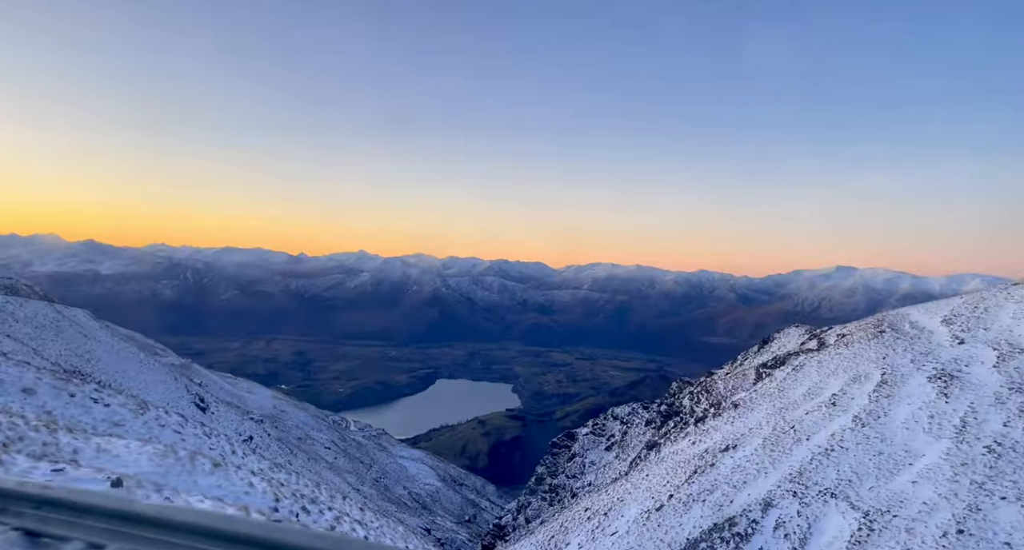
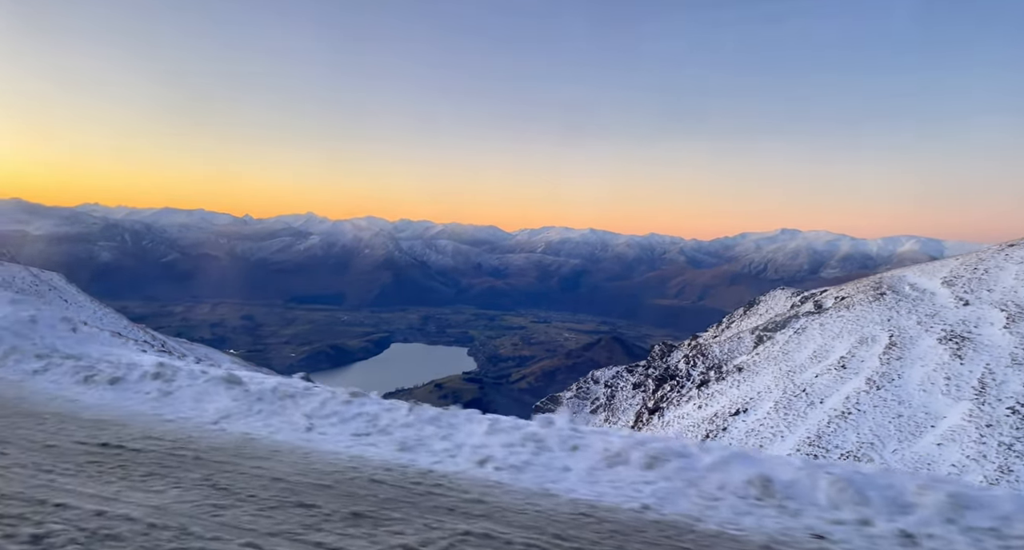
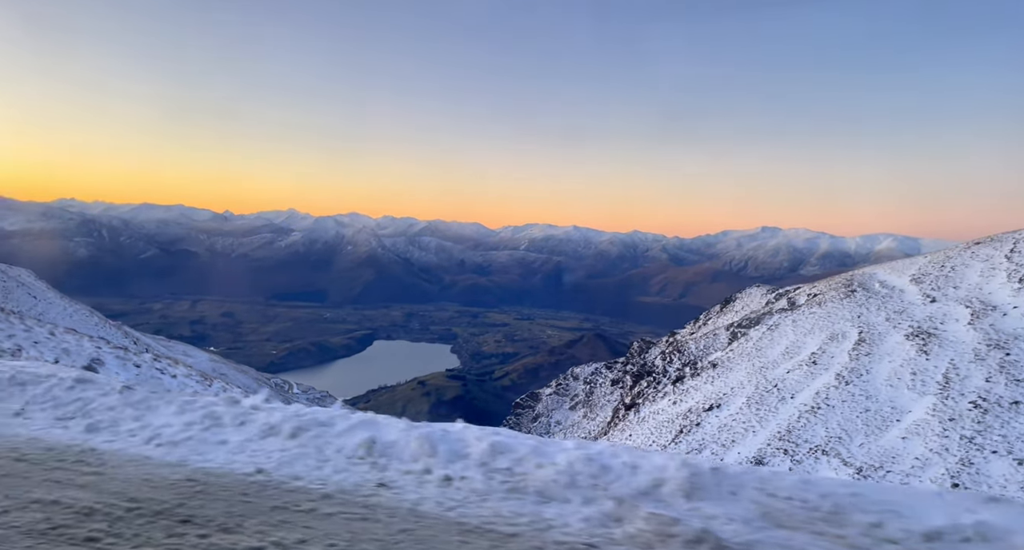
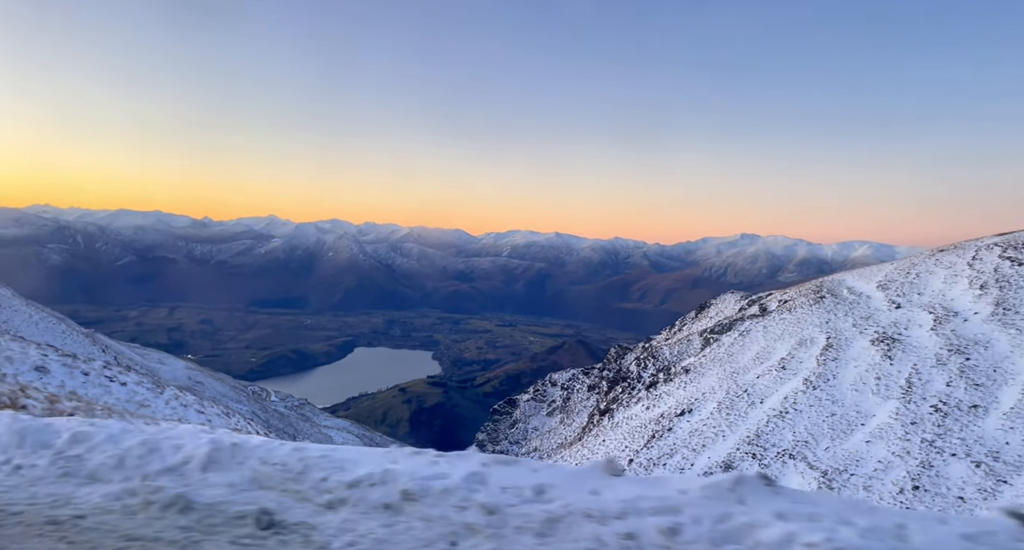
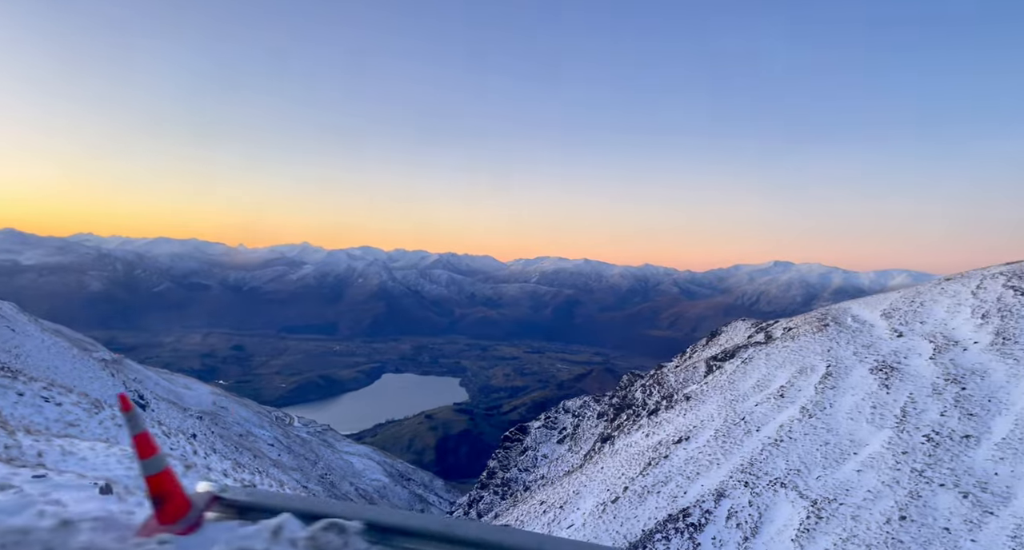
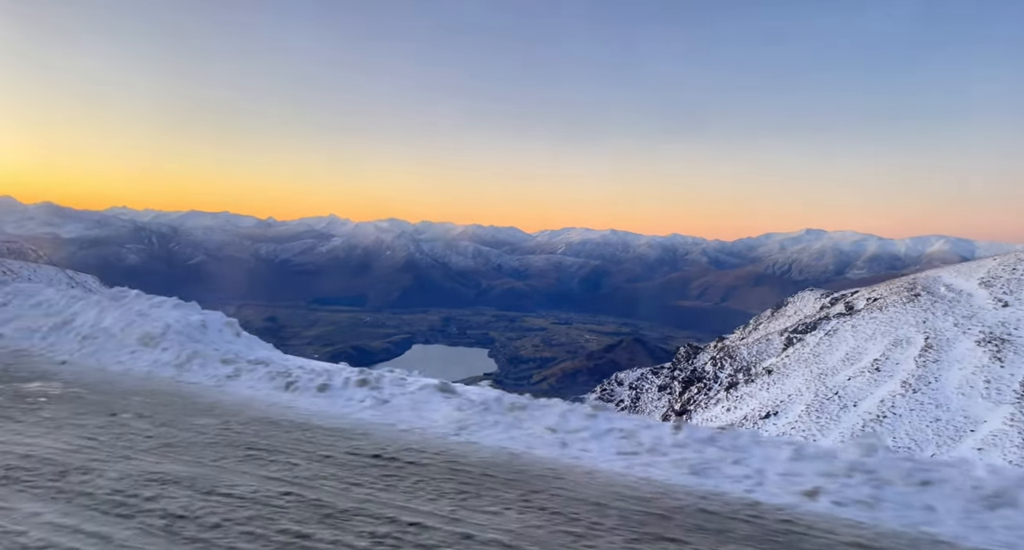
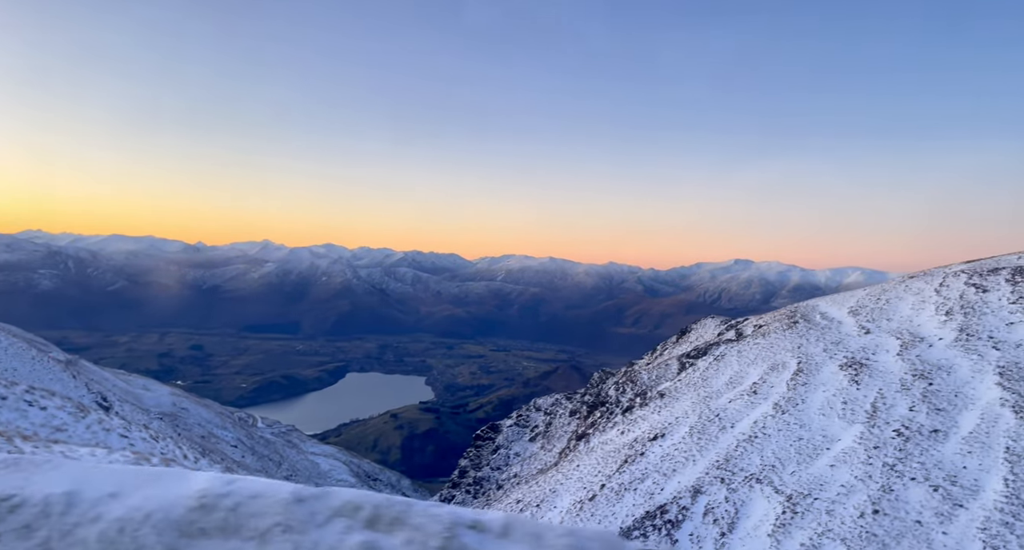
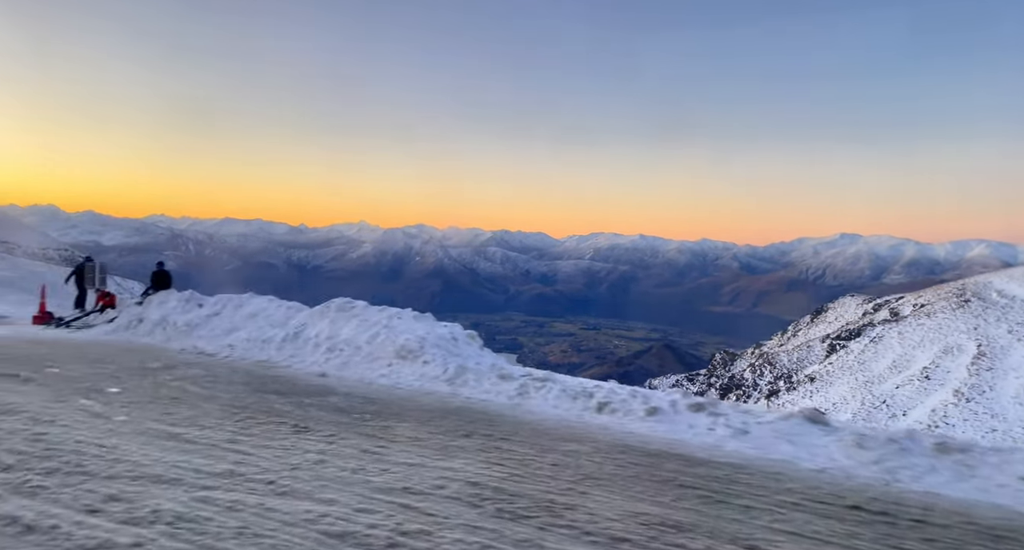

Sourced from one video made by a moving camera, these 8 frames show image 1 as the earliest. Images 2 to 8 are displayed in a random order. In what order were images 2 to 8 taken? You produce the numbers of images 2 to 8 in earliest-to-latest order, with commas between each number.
5, 7, 4, 3, 2, 6, 8
